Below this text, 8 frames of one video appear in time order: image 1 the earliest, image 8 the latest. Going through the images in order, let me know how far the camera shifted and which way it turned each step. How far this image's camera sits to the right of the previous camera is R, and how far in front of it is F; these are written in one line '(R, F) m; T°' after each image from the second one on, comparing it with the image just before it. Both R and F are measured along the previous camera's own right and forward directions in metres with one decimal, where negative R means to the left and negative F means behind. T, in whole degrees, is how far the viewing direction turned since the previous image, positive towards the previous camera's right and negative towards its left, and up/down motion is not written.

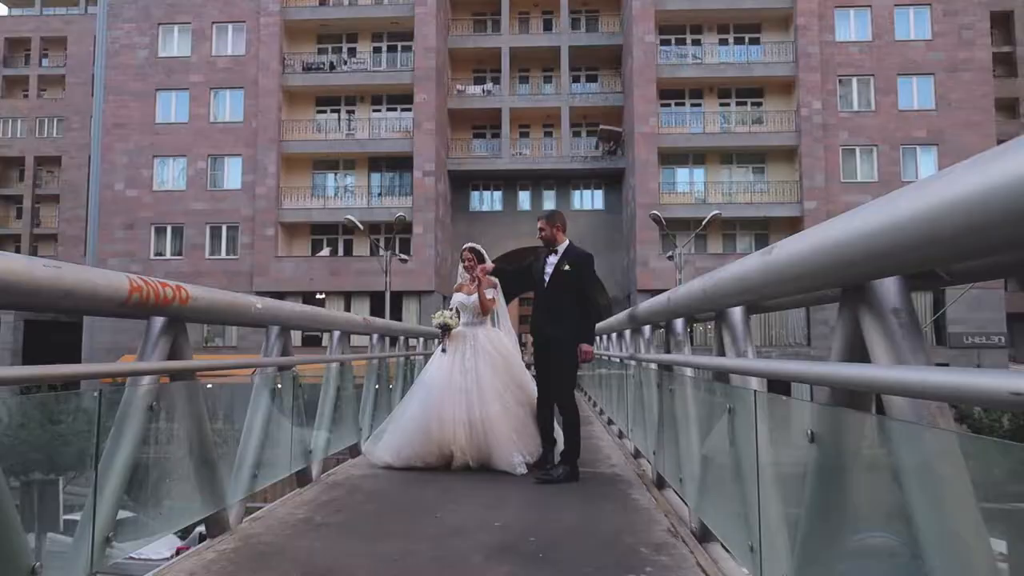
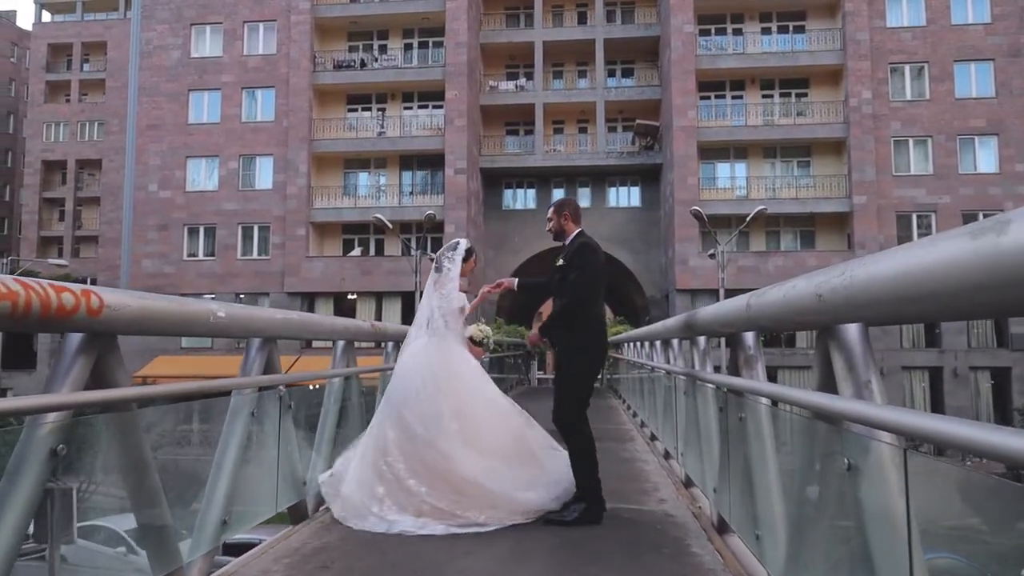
(0.0, +0.8) m; -3°
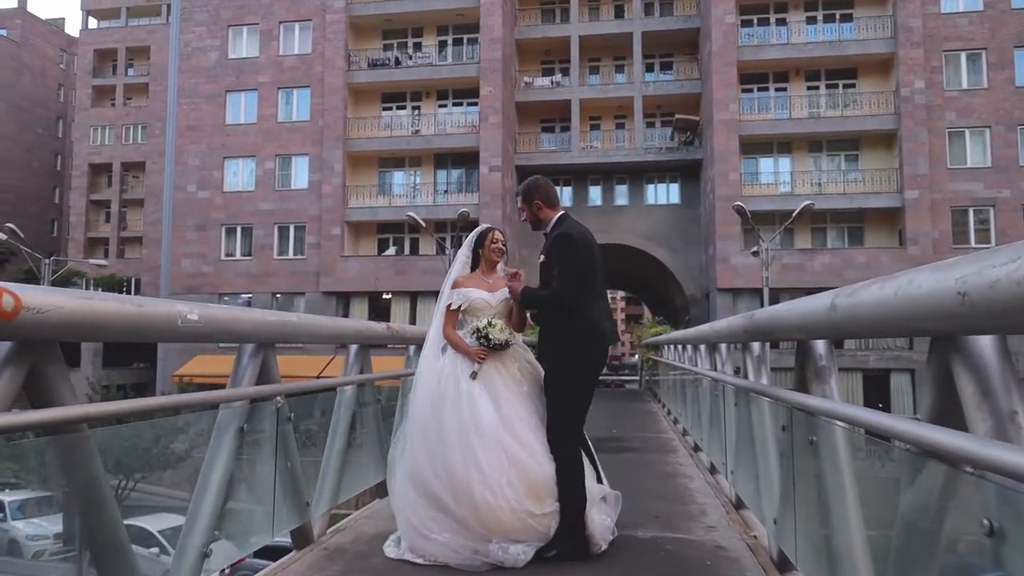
(0.0, +0.5) m; -3°
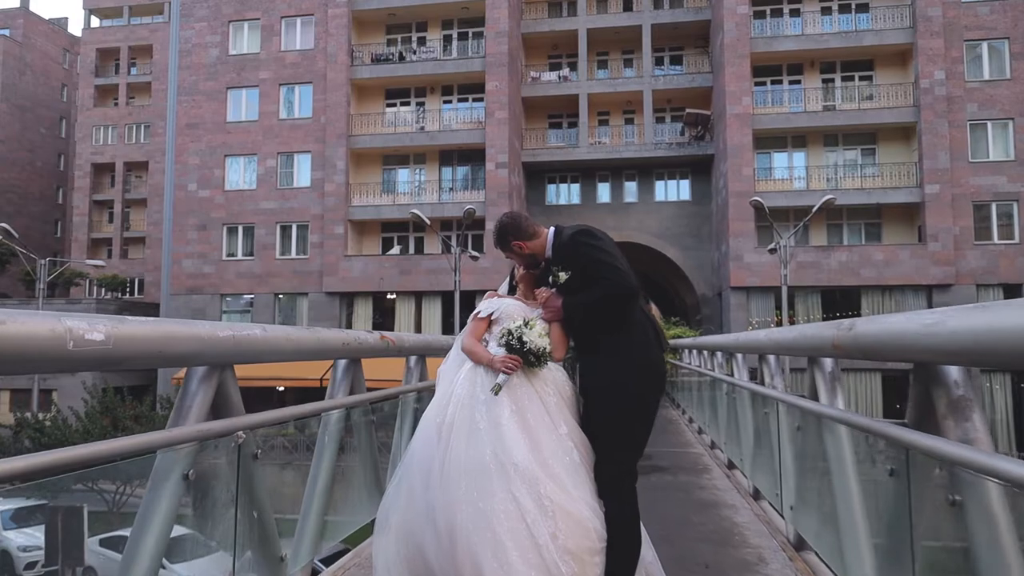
(-0.1, +0.7) m; 0°
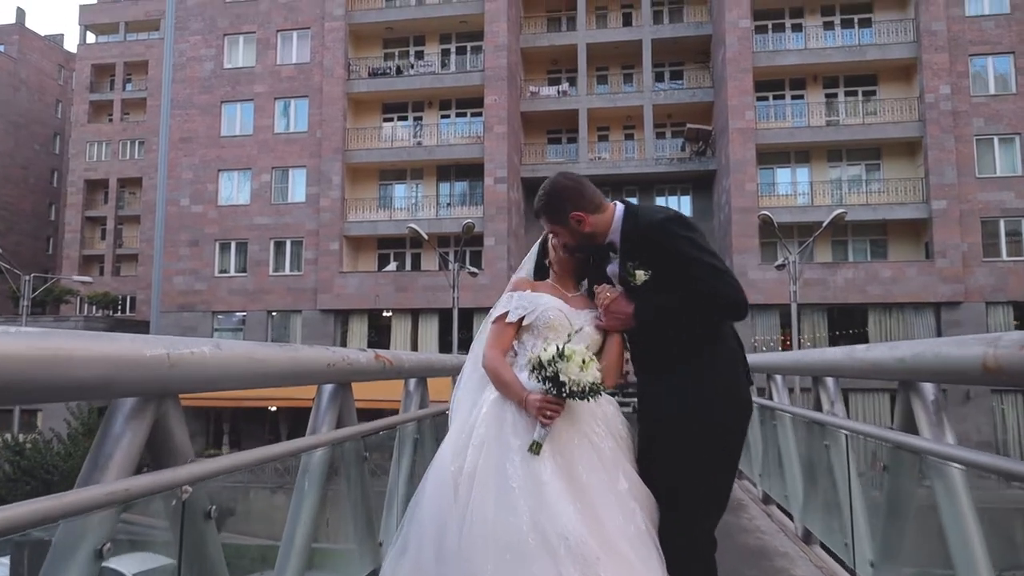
(-0.1, +0.6) m; 0°
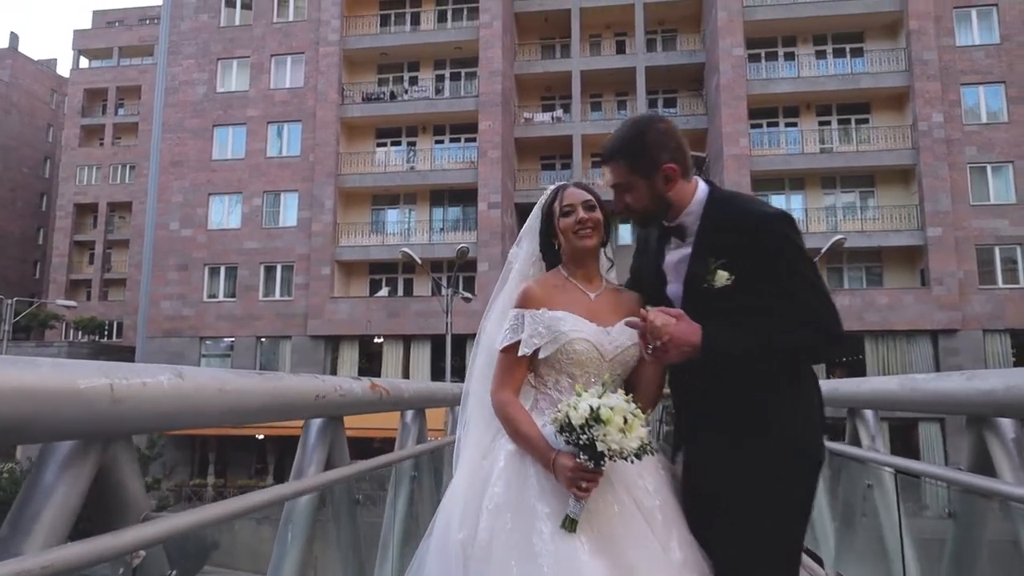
(-0.1, +0.3) m; +1°
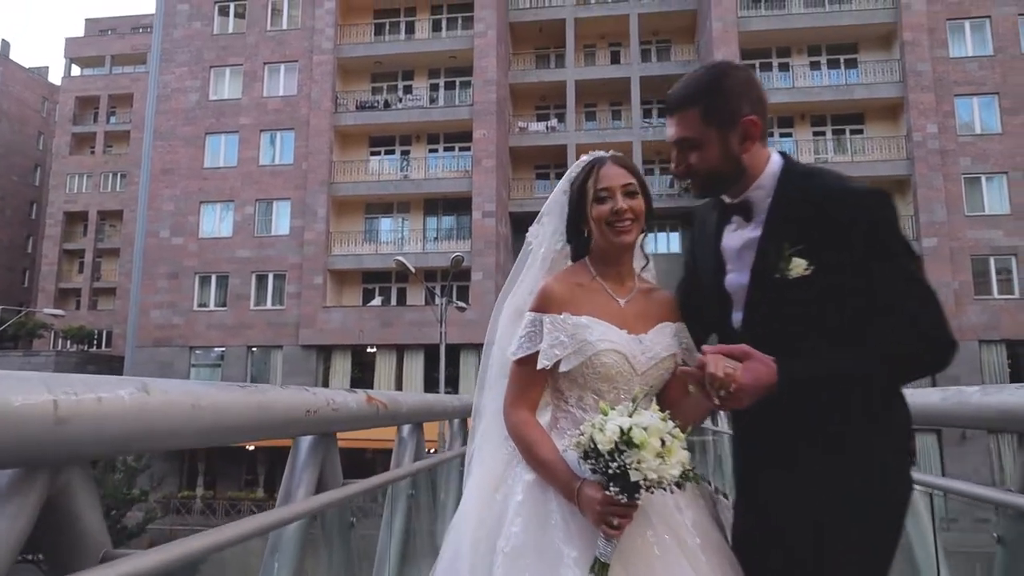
(-0.1, +0.2) m; +1°
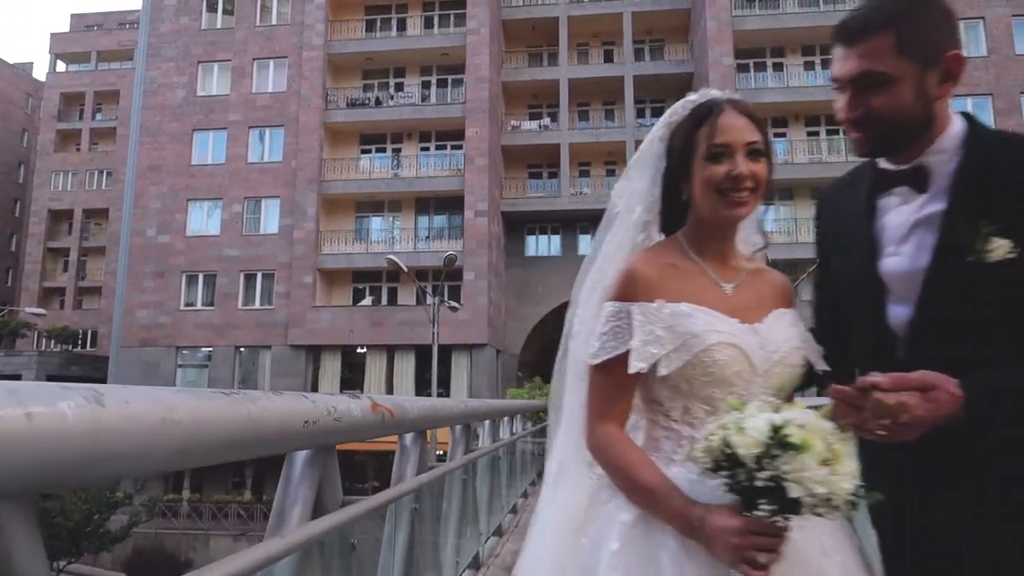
(-0.1, +0.3) m; +1°
